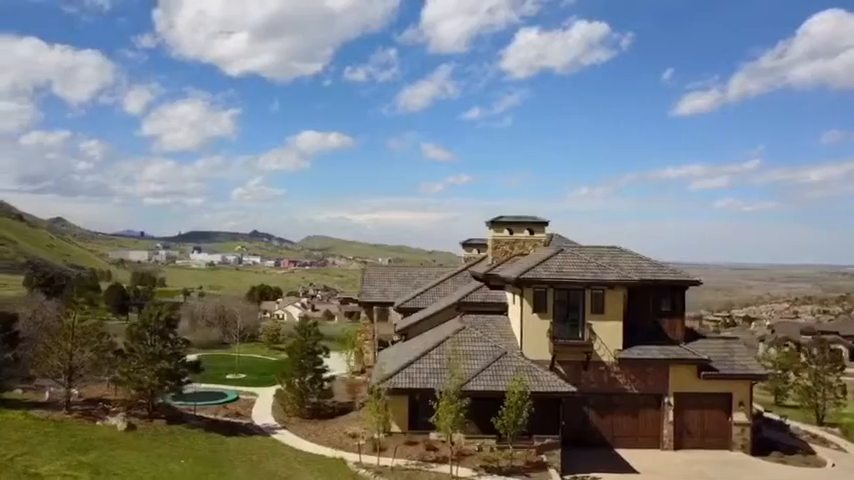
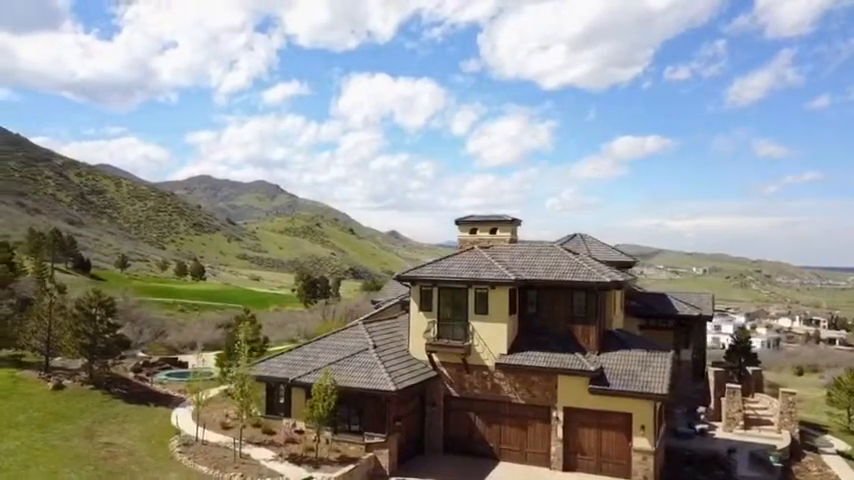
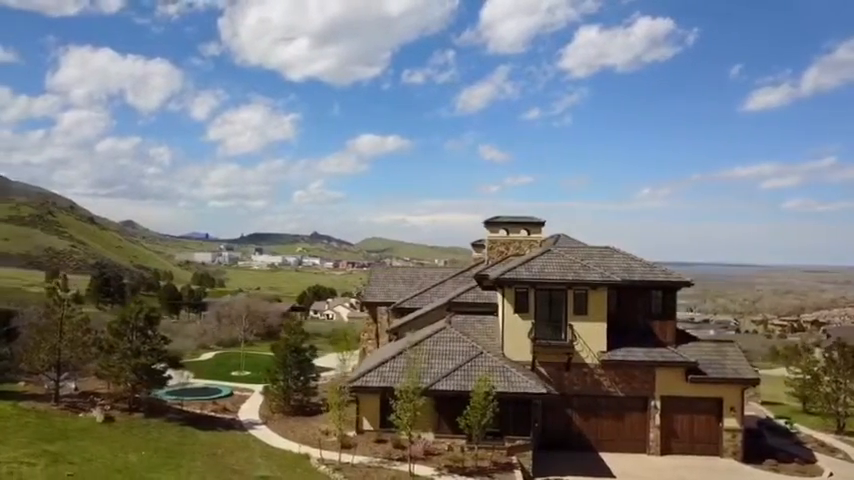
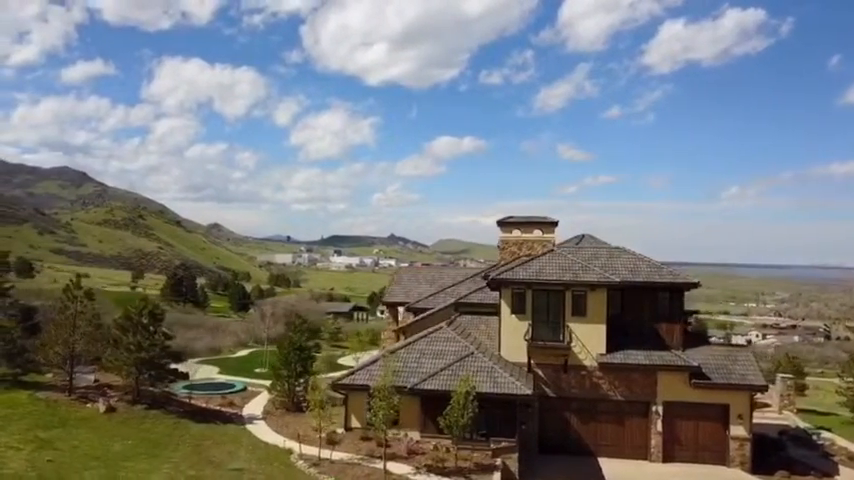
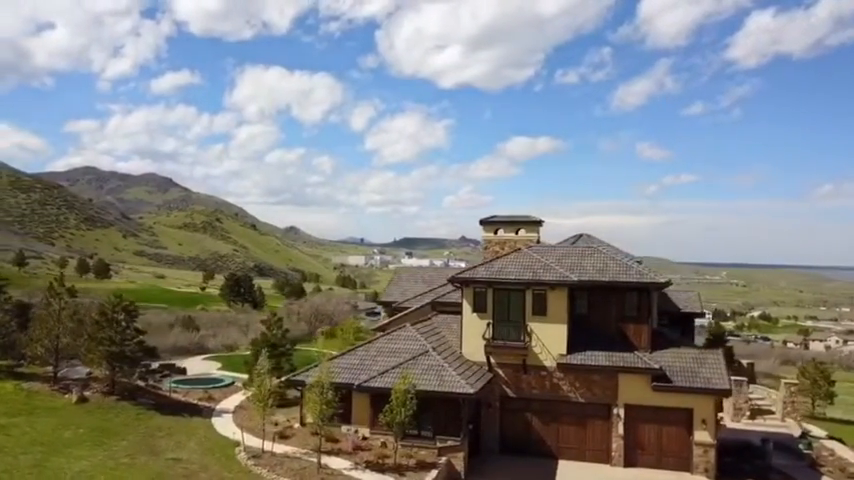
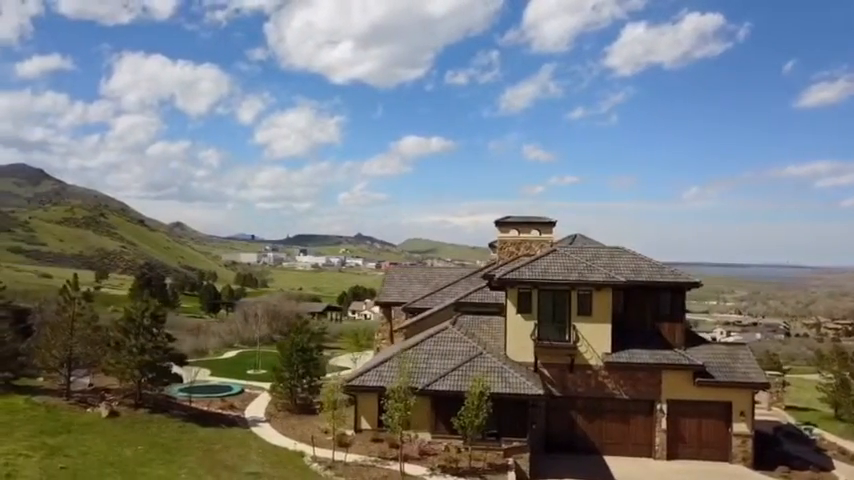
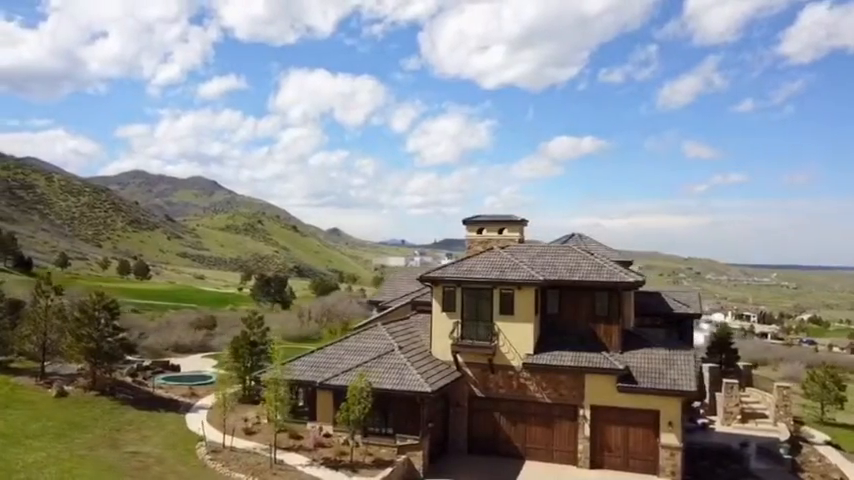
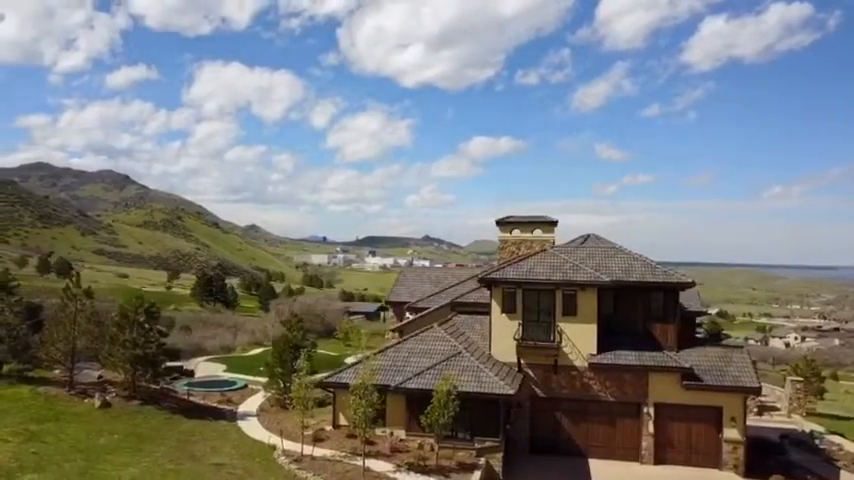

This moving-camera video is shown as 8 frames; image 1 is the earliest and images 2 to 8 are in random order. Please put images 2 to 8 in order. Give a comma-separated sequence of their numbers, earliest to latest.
3, 6, 4, 8, 5, 7, 2
